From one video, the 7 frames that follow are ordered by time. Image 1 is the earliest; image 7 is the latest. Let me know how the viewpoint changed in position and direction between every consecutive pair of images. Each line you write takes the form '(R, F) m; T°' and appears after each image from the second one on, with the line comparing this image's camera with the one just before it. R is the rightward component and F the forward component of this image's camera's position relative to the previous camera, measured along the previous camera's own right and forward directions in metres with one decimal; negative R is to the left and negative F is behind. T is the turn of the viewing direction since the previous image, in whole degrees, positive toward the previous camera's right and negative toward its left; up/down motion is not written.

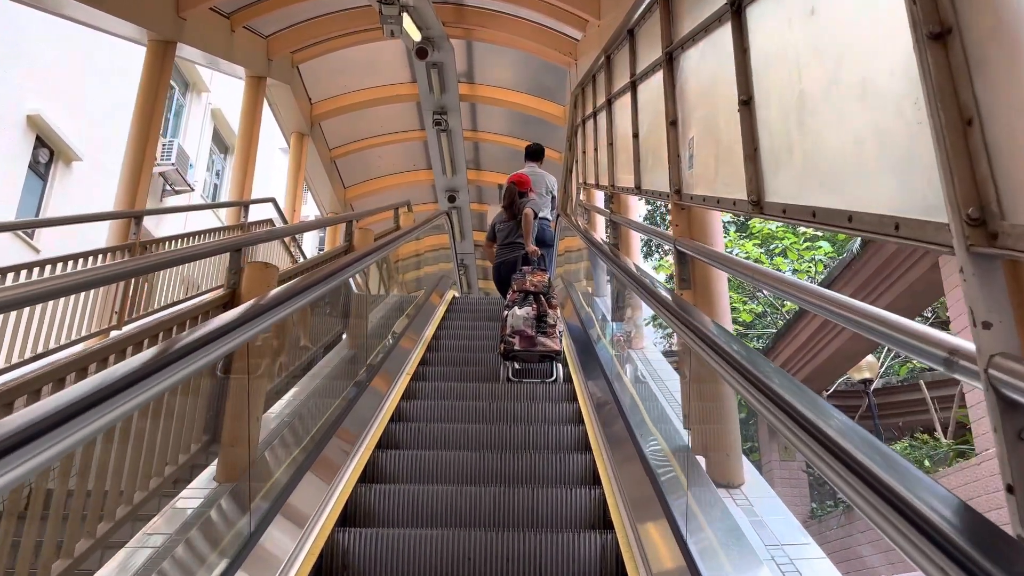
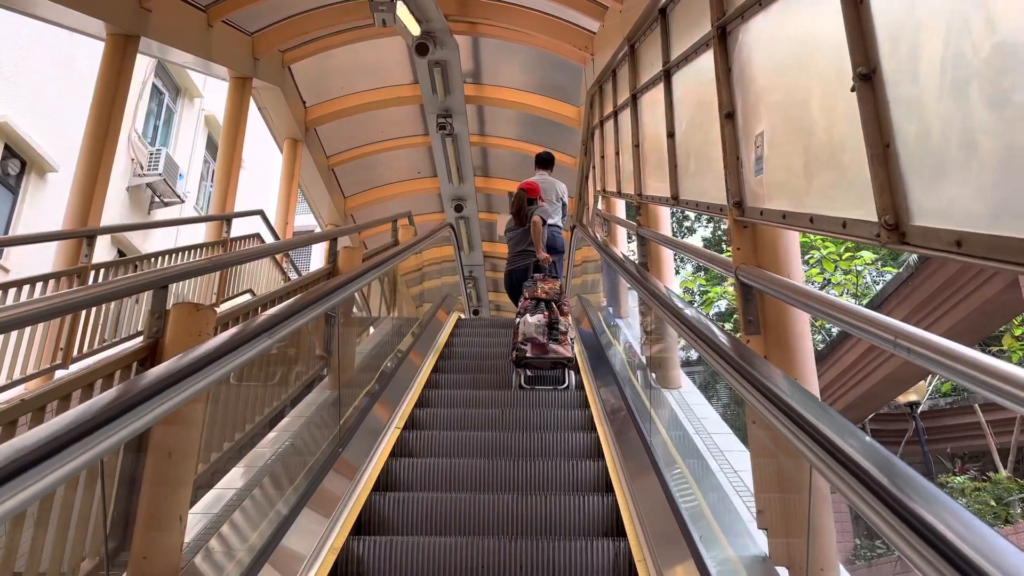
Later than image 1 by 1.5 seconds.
(0.0, +0.5) m; -1°
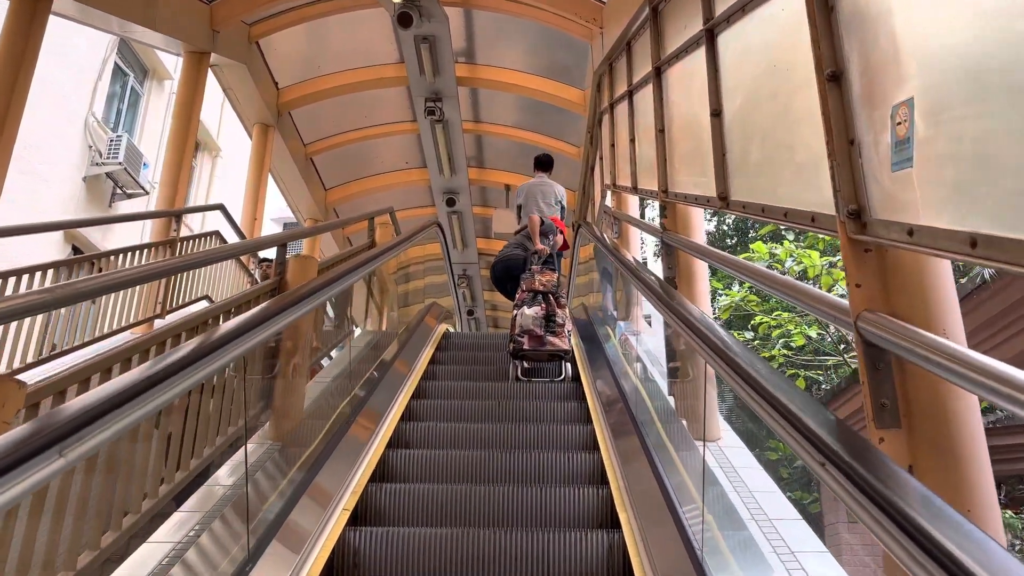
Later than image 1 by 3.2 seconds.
(0.0, +0.5) m; 0°
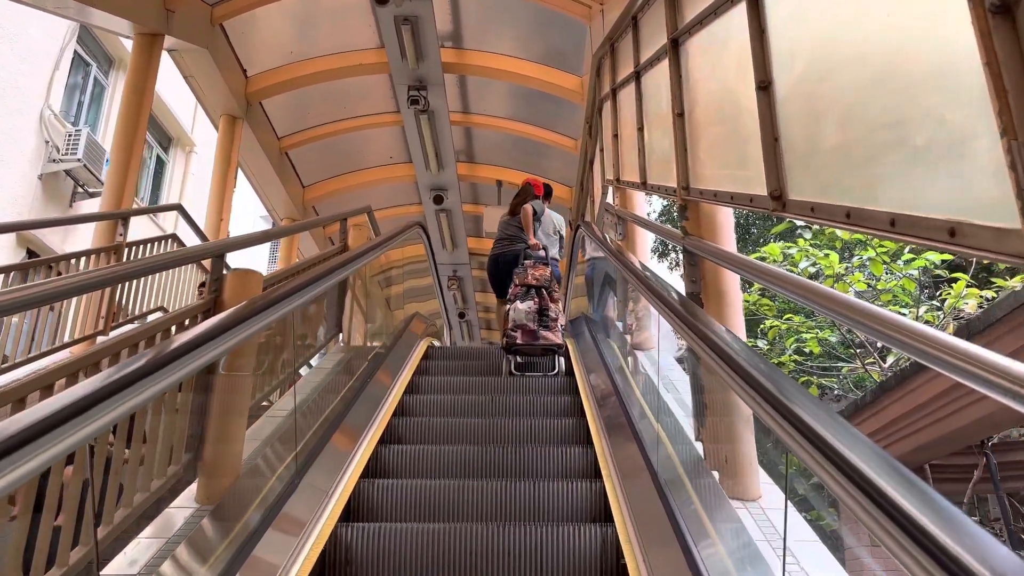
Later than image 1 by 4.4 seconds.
(0.0, +0.4) m; 0°
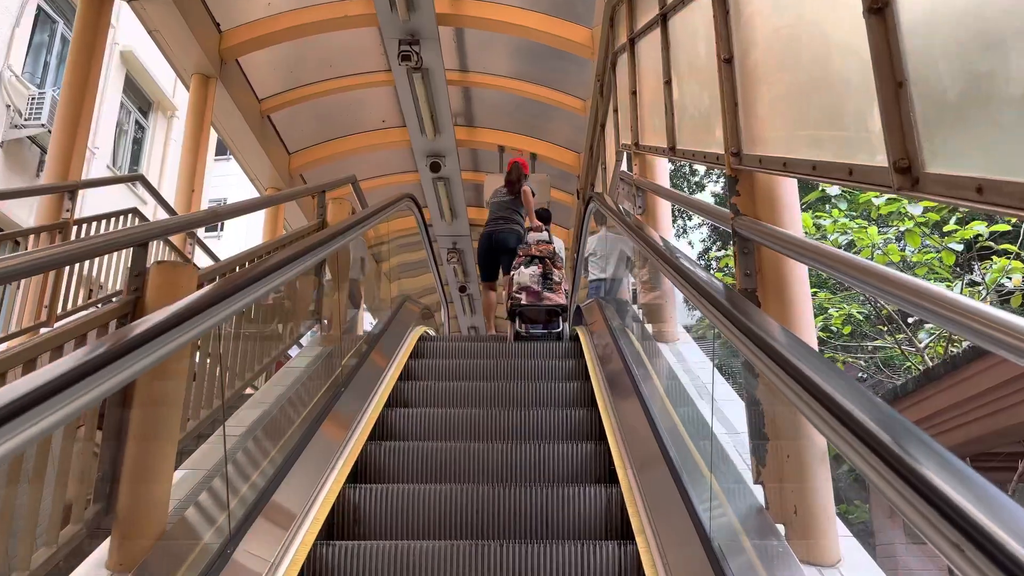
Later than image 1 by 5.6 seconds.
(0.0, +0.4) m; 0°
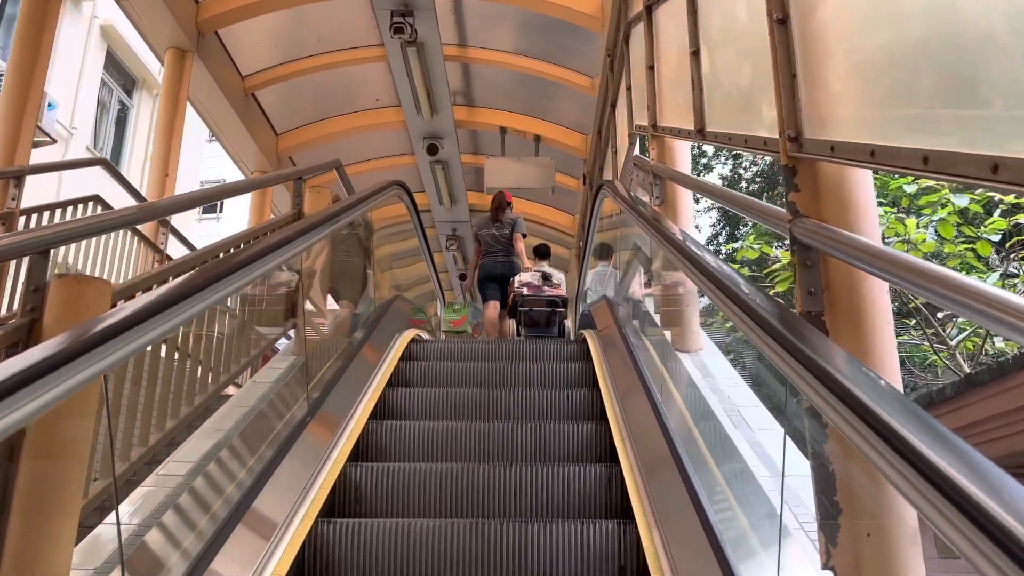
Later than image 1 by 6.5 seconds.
(0.0, +0.3) m; 0°
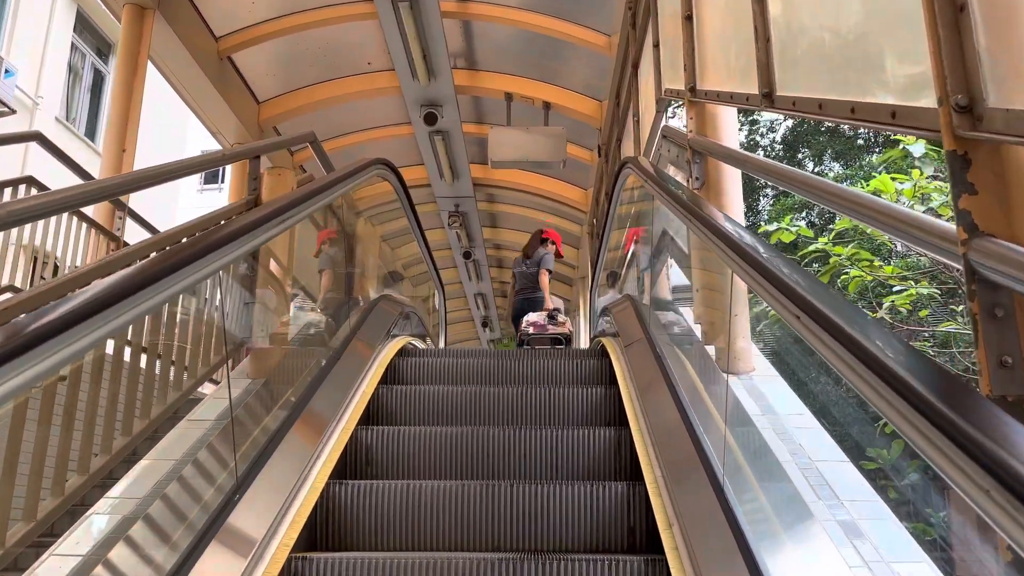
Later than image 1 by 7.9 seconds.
(0.0, +0.4) m; -1°
